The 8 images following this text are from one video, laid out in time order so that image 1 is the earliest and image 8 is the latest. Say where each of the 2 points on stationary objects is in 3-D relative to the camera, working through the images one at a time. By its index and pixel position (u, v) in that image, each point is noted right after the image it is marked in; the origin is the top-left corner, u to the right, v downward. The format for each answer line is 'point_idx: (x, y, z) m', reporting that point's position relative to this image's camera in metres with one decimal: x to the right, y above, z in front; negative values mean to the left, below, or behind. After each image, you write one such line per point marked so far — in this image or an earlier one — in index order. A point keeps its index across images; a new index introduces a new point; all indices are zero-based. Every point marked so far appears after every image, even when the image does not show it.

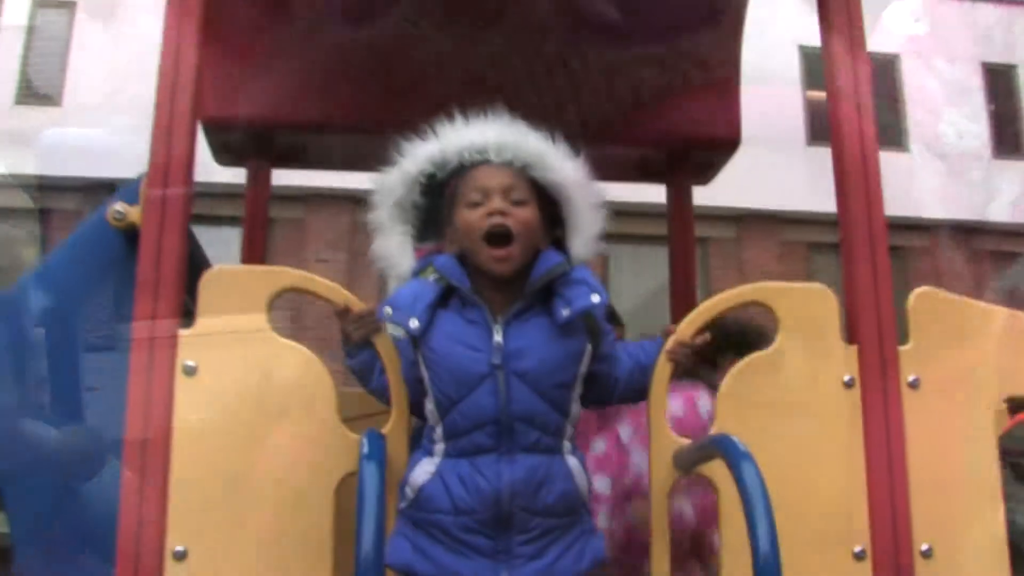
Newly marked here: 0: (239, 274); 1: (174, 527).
0: (-0.4, 0.0, +1.5) m
1: (-0.4, -0.3, +1.4) m
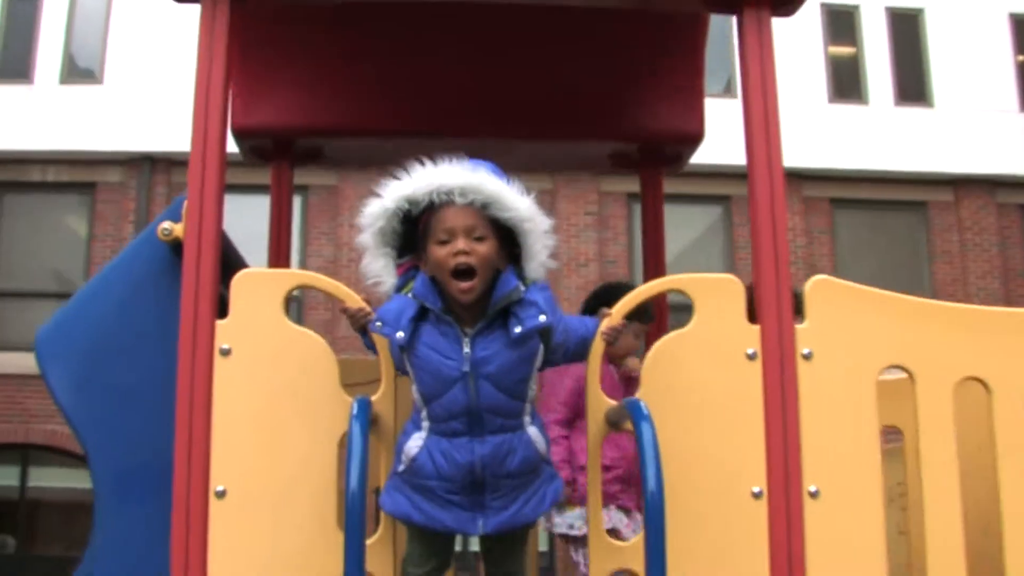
0: (-0.4, 0.0, +1.9) m
1: (-0.4, -0.3, +1.8) m
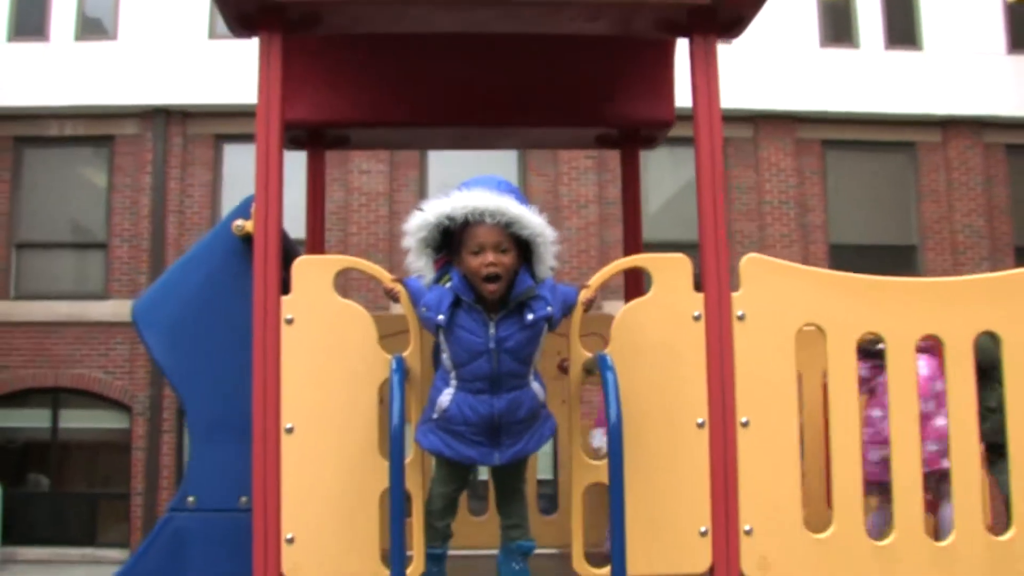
0: (-0.4, +0.1, +2.4) m
1: (-0.4, -0.2, +2.3) m
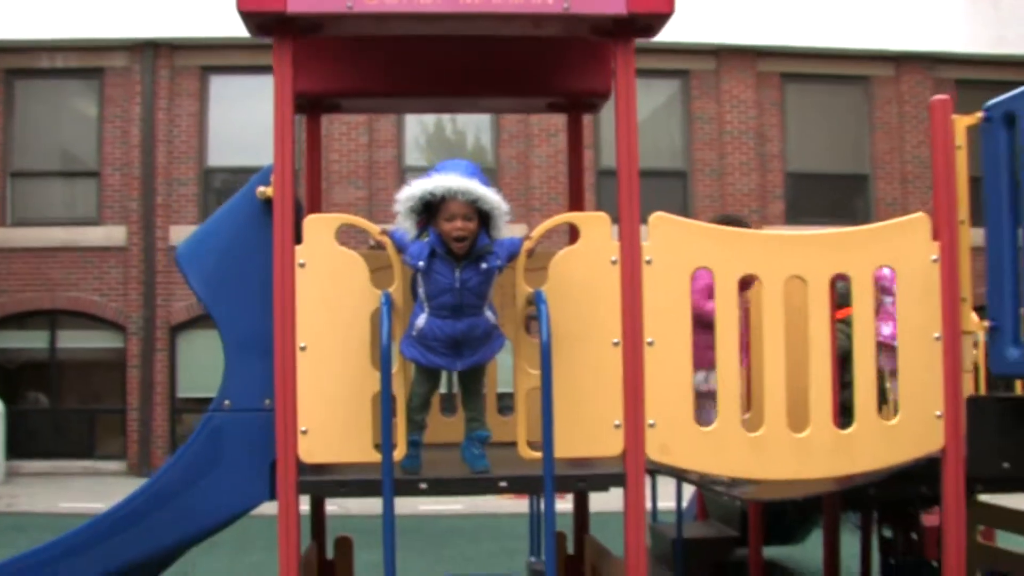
0: (-0.5, +0.2, +3.1) m
1: (-0.5, -0.1, +3.0) m
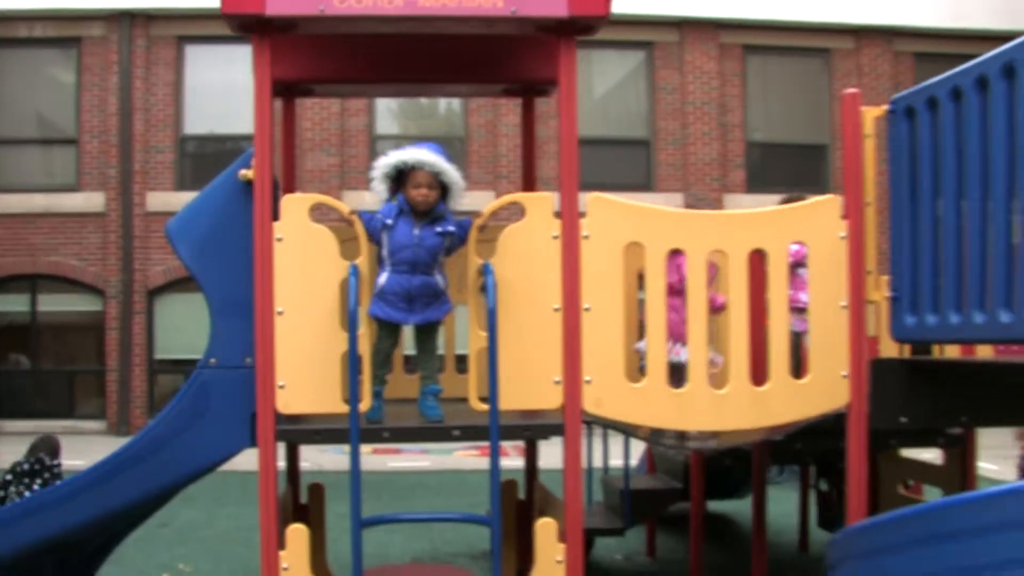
0: (-0.6, +0.3, +3.5) m
1: (-0.7, 0.0, +3.4) m
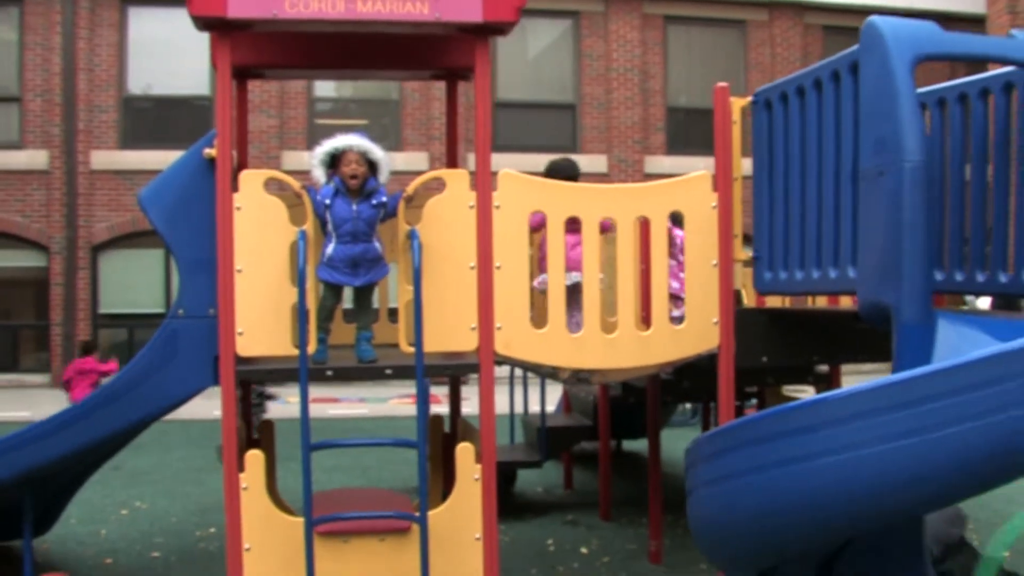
0: (-0.9, +0.4, +4.1) m
1: (-1.0, +0.1, +4.1) m
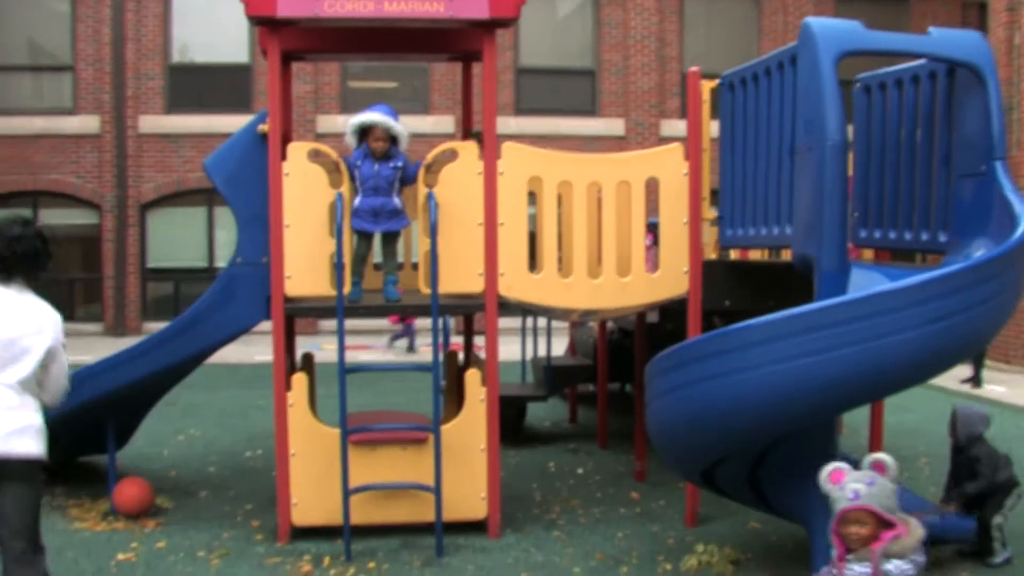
0: (-0.9, +0.6, +4.9) m
1: (-1.0, +0.3, +4.9) m
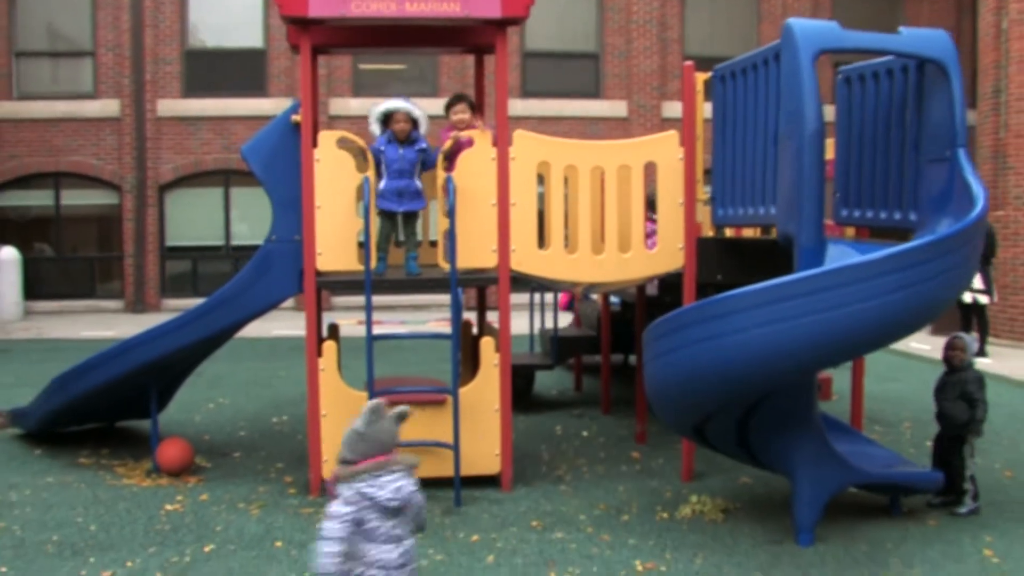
0: (-0.9, +0.7, +5.4) m
1: (-0.9, +0.4, +5.4) m
